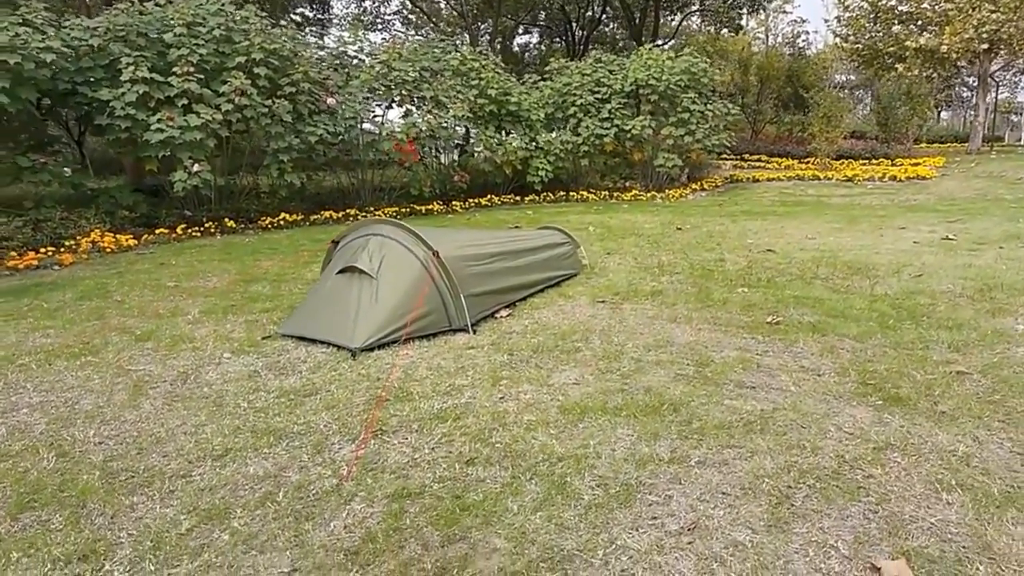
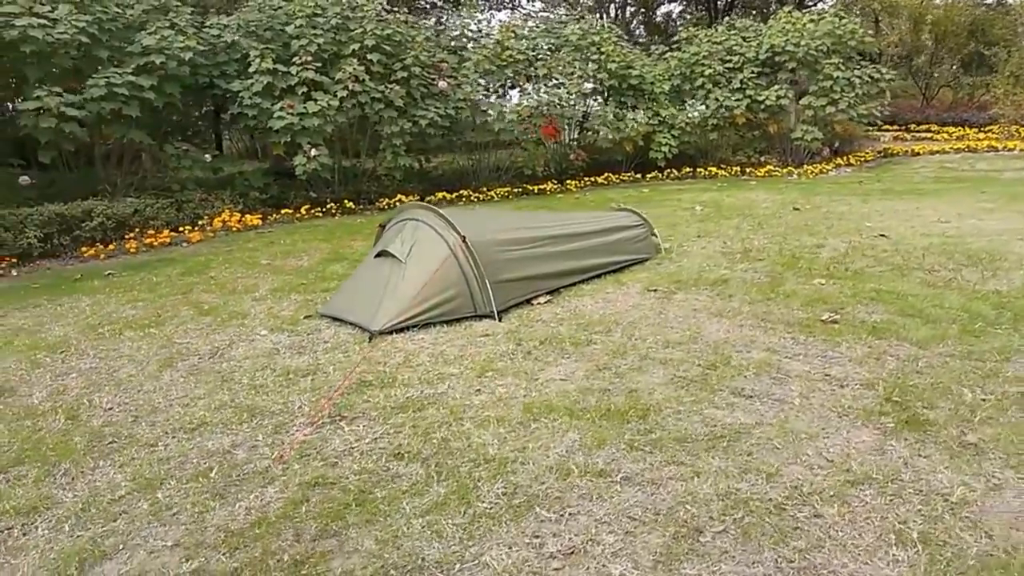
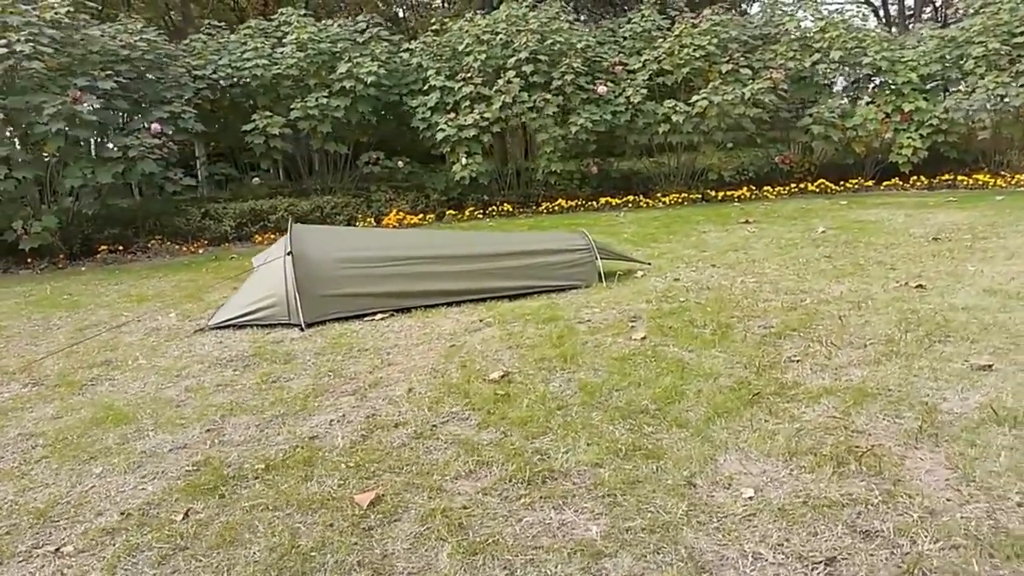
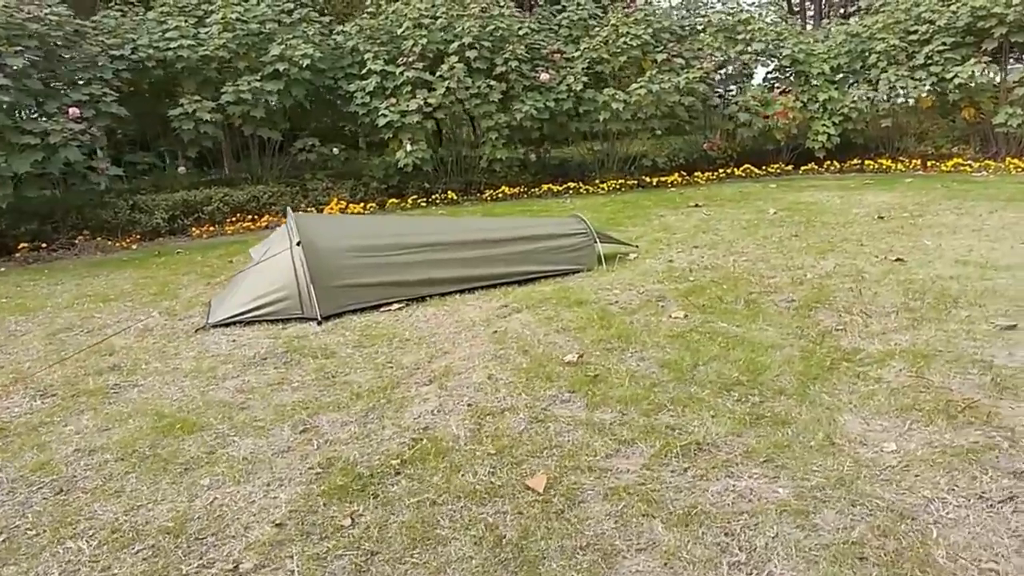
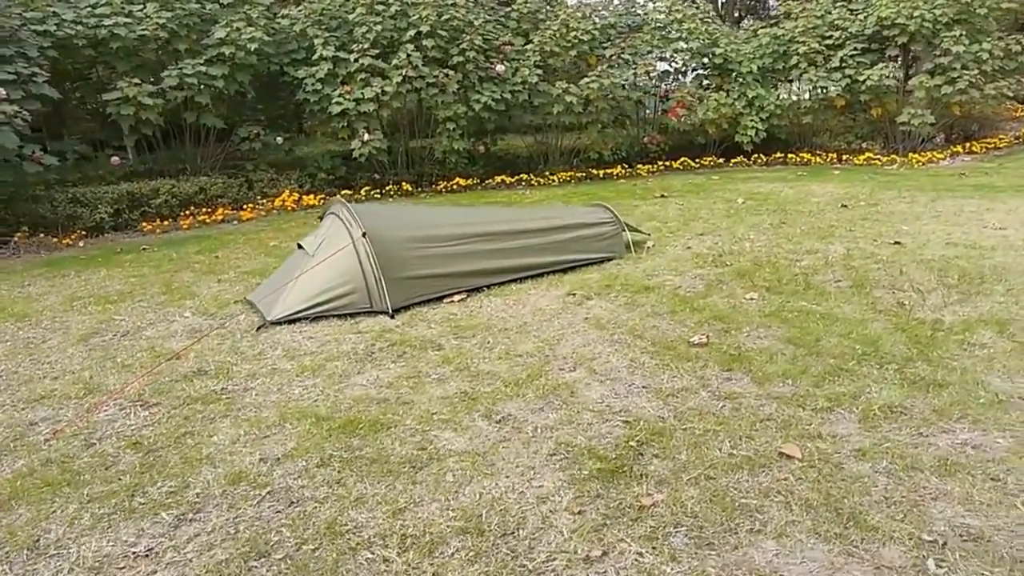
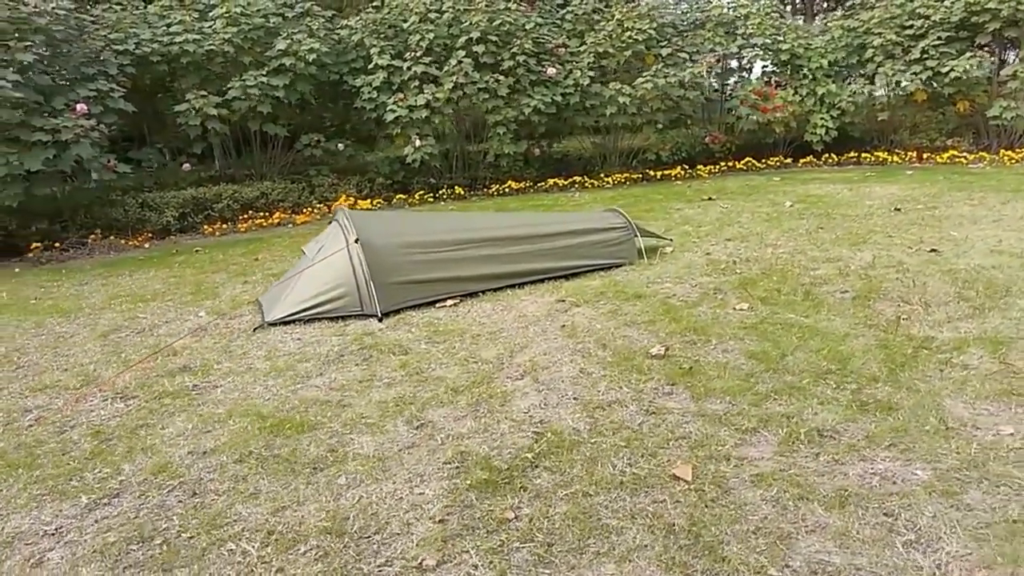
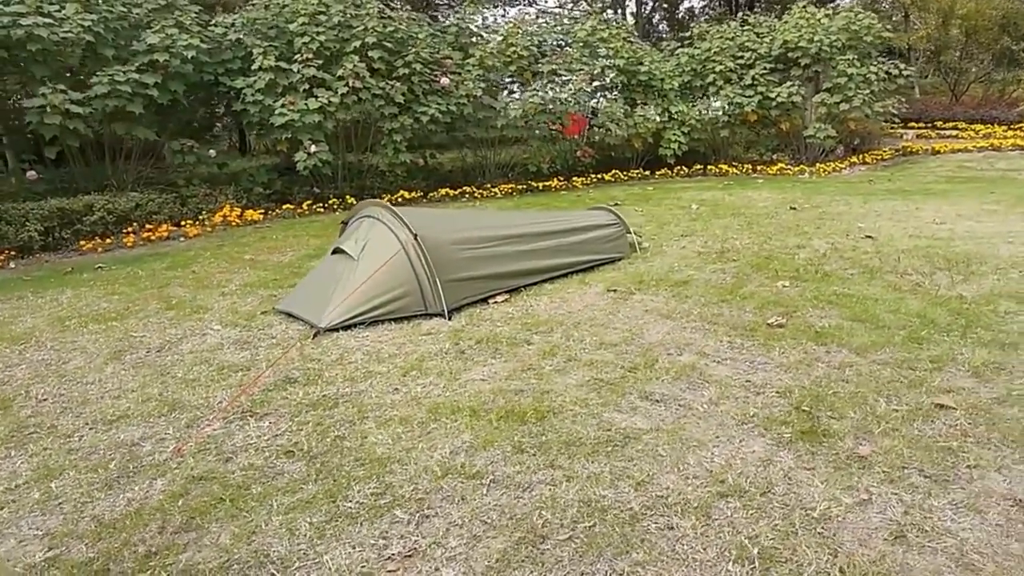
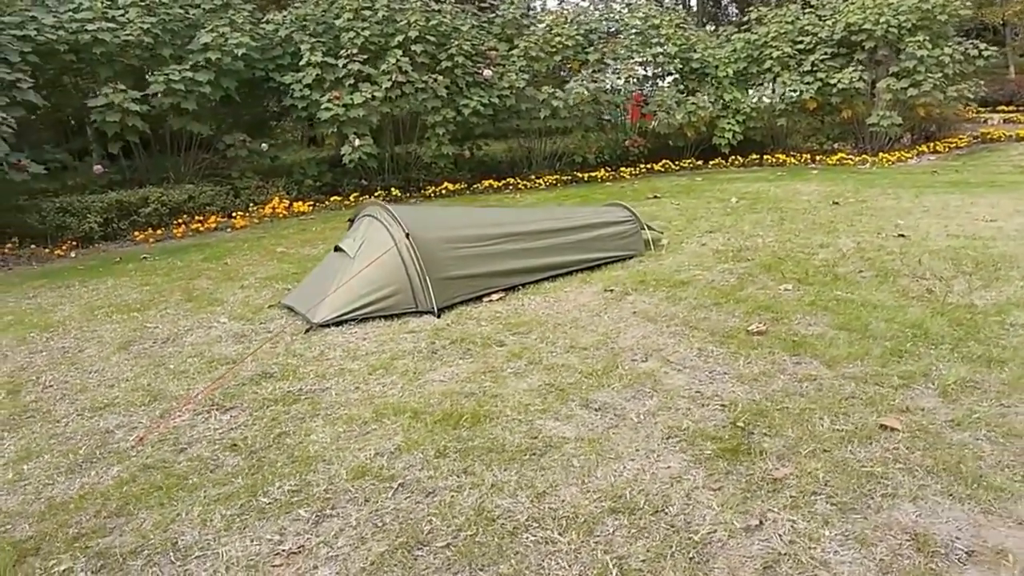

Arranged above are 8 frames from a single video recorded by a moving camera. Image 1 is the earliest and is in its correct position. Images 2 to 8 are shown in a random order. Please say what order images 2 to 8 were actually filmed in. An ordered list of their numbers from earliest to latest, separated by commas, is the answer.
2, 7, 8, 5, 6, 4, 3
